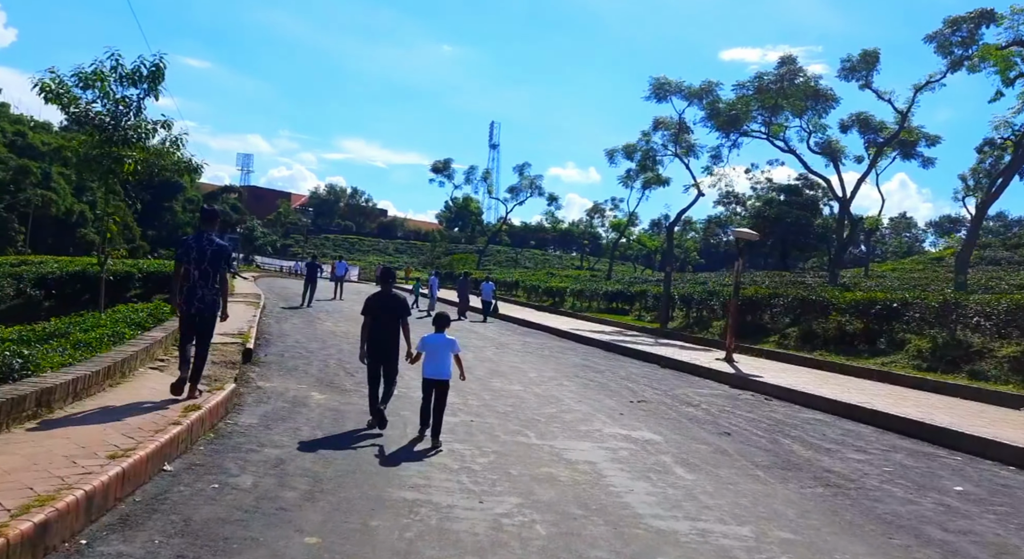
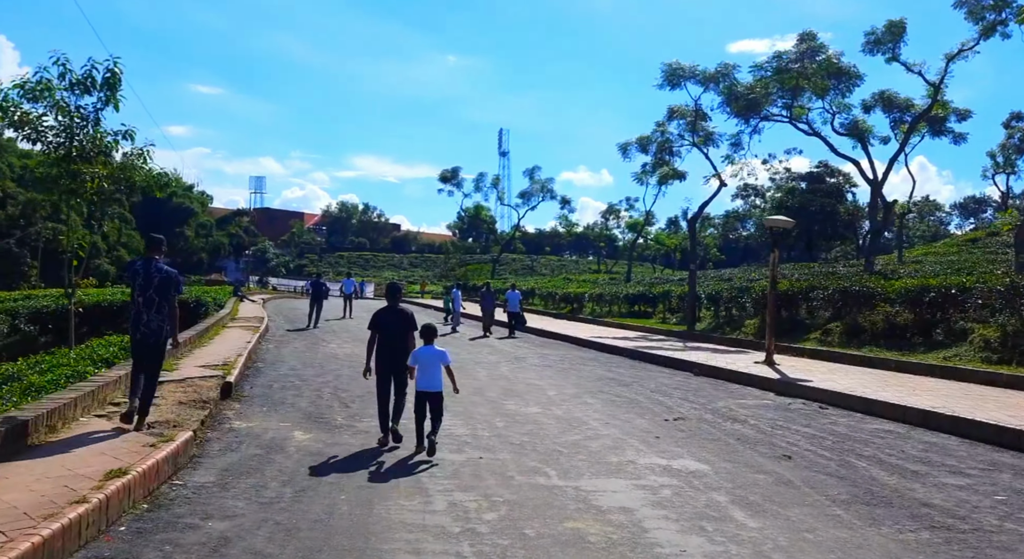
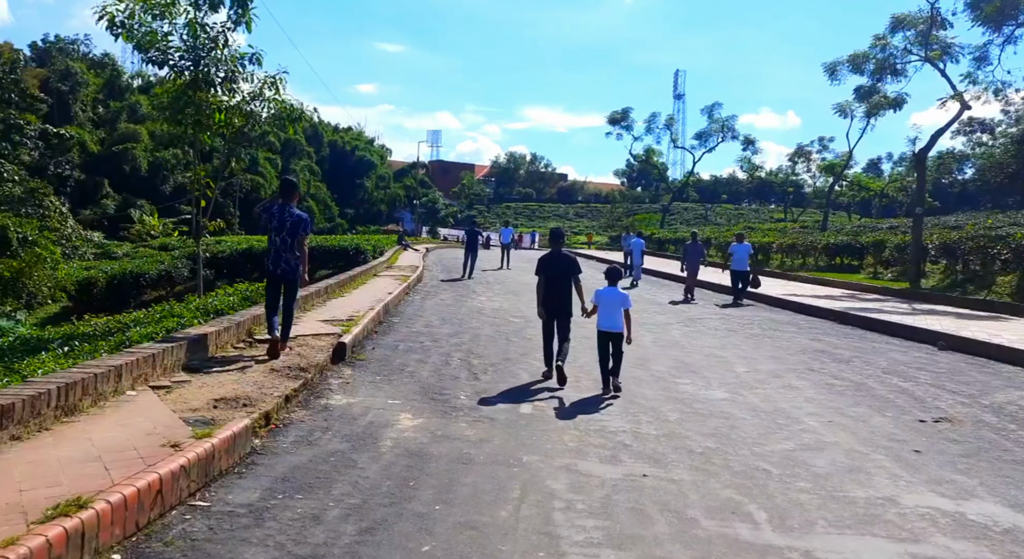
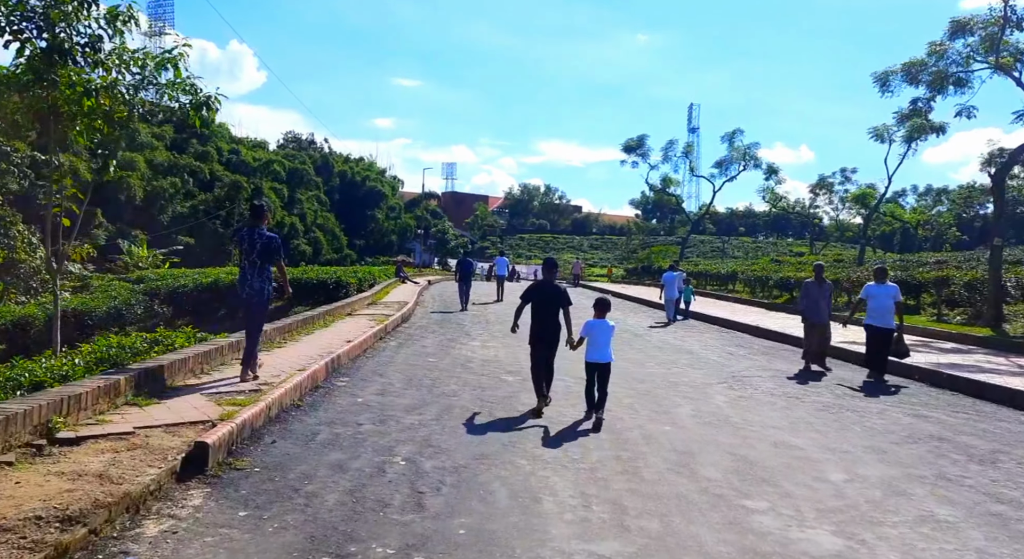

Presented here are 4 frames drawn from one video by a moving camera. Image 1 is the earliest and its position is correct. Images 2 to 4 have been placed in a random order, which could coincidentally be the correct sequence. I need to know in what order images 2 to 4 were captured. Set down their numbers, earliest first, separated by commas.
2, 3, 4
